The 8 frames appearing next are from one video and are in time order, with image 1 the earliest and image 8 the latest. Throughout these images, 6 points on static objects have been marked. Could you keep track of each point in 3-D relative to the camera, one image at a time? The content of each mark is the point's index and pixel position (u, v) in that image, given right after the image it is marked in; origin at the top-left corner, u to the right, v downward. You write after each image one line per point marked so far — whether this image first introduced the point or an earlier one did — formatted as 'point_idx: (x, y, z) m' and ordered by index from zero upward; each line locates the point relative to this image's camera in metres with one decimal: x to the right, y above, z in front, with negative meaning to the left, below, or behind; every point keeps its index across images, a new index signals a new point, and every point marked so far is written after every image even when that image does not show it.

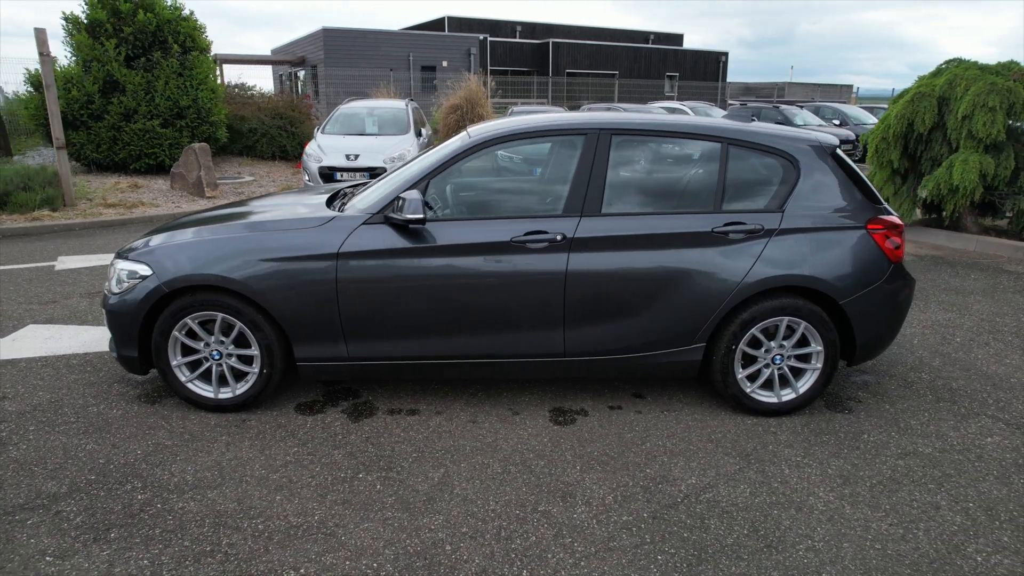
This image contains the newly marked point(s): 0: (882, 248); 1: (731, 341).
0: (+2.1, +0.2, +3.6) m
1: (+1.2, -0.3, +3.6) m
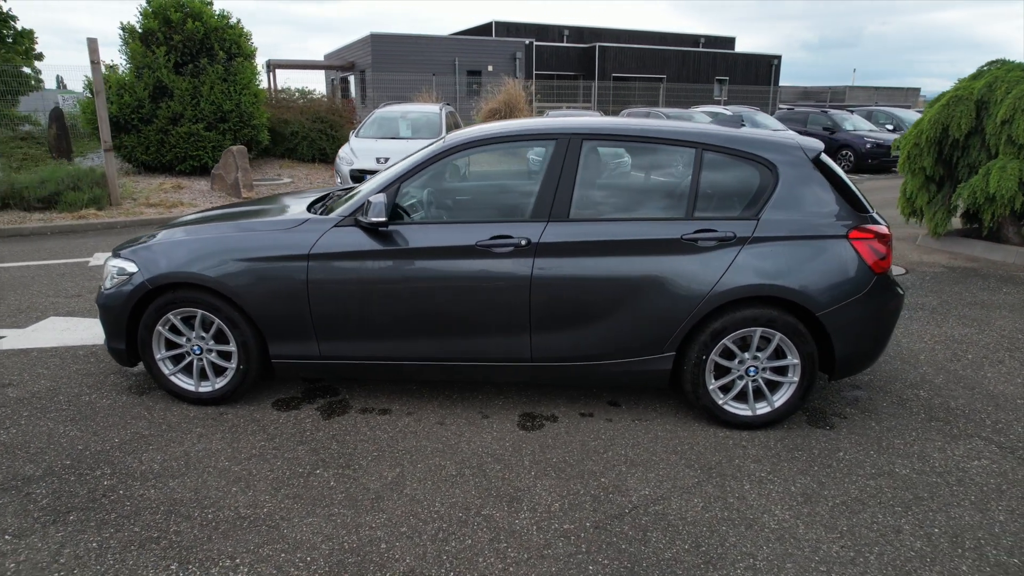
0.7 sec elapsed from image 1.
0: (+1.9, +0.2, +3.4) m
1: (+1.0, -0.3, +3.5) m
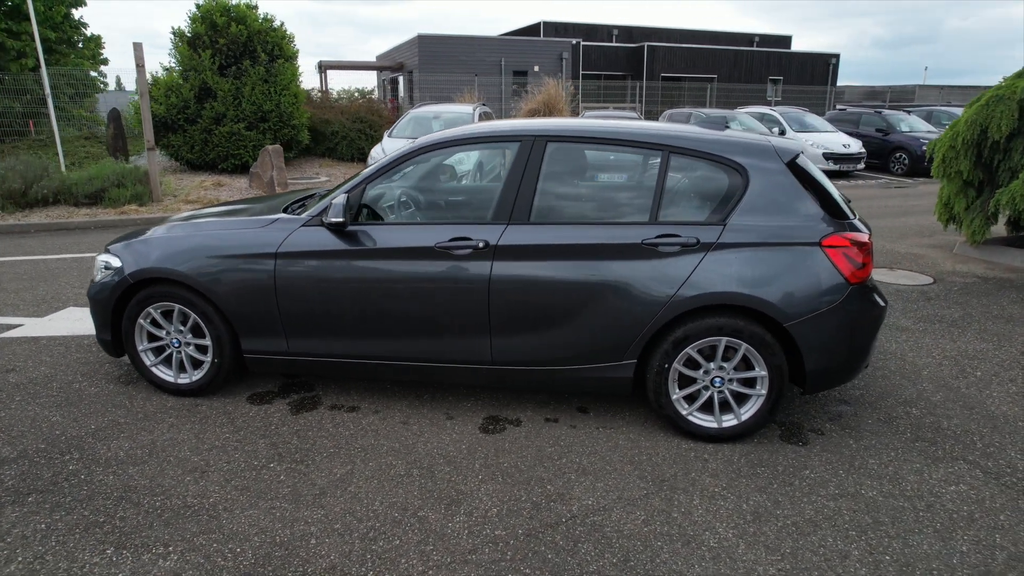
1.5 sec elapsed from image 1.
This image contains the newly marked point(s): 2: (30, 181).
0: (+1.7, +0.1, +3.3) m
1: (+0.8, -0.4, +3.4) m
2: (-7.6, +1.7, +10.0) m
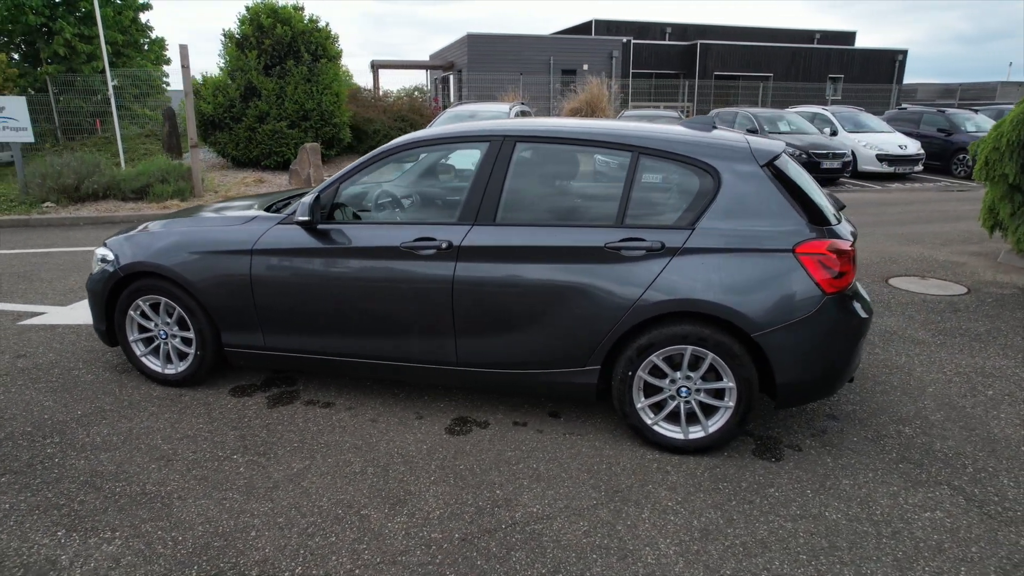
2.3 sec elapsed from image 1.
0: (+1.5, +0.1, +3.1) m
1: (+0.6, -0.4, +3.3) m
2: (-7.2, +1.9, +10.6) m
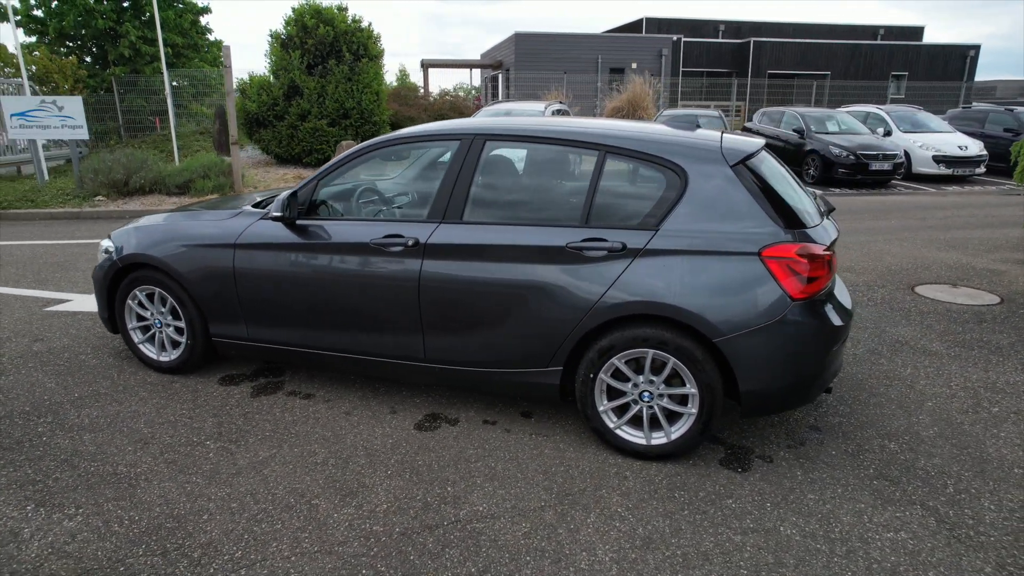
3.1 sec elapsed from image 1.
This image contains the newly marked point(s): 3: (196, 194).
0: (+1.3, 0.0, +3.0) m
1: (+0.4, -0.4, +3.2) m
2: (-6.7, +2.0, +11.1) m
3: (-5.6, +1.6, +11.2) m
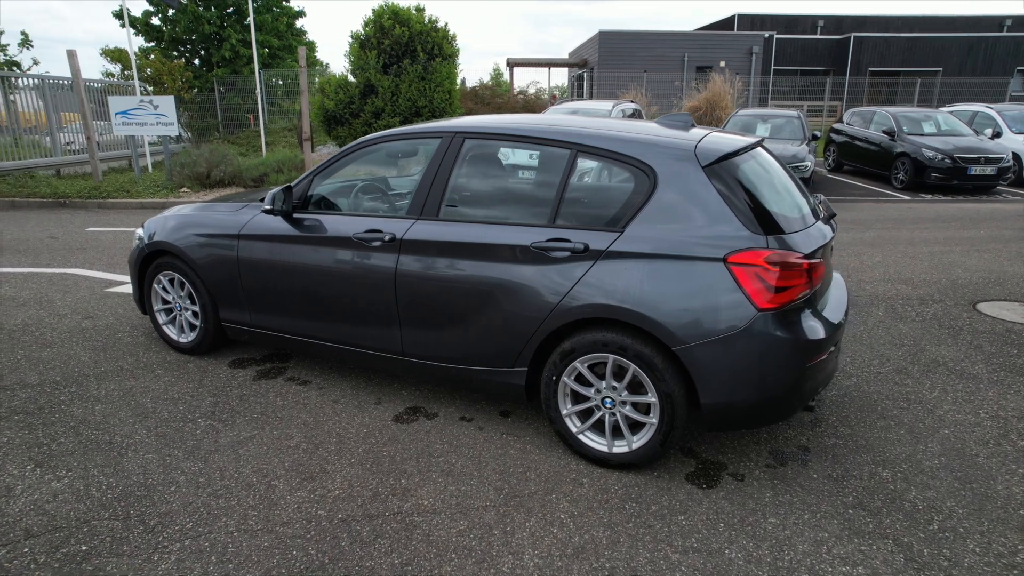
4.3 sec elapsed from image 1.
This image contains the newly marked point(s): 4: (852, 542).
0: (+1.1, 0.0, +2.8) m
1: (+0.2, -0.4, +3.2) m
2: (-5.6, +2.3, +12.0) m
3: (-4.5, +1.9, +11.9) m
4: (+1.4, -1.1, +2.7) m
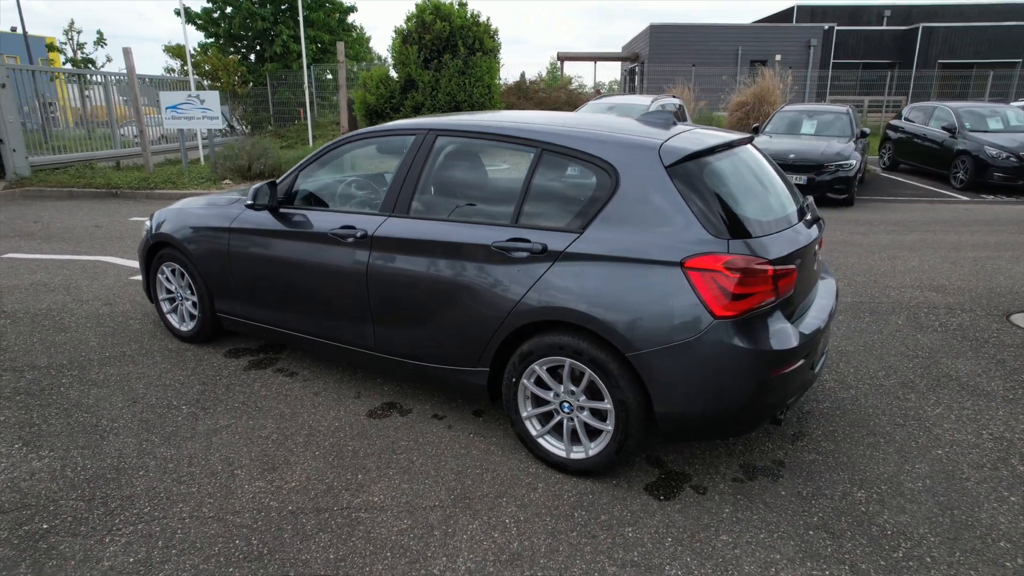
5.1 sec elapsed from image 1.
0: (+0.8, 0.0, +2.7) m
1: (0.0, -0.4, +3.1) m
2: (-5.0, +2.5, +12.3) m
3: (-3.9, +2.0, +12.2) m
4: (+1.2, -1.1, +2.5) m
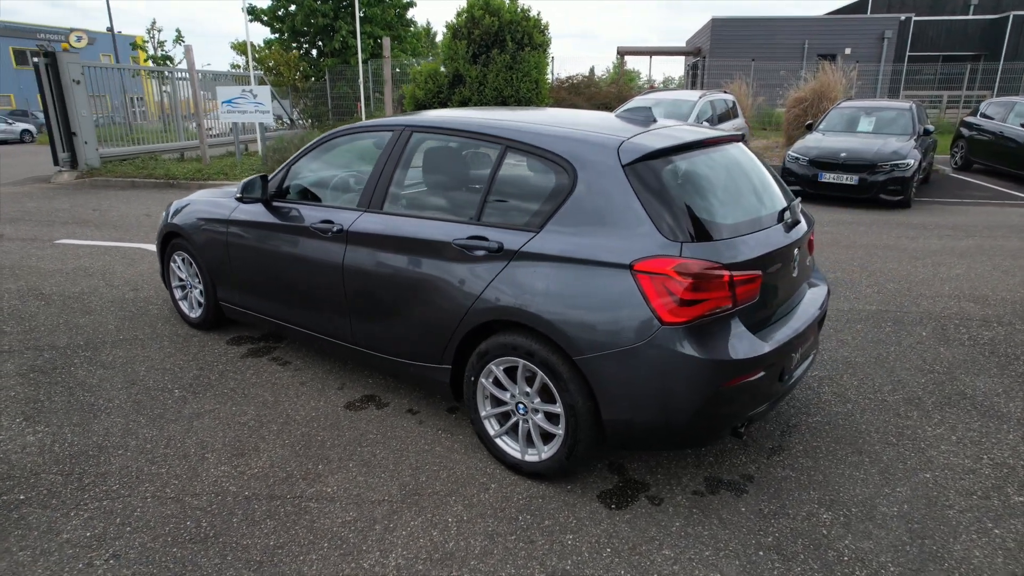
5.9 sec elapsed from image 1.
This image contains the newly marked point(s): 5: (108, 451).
0: (+0.6, -0.1, +2.6) m
1: (-0.2, -0.4, +3.1) m
2: (-4.2, +2.7, +12.7) m
3: (-3.2, +2.2, +12.5) m
4: (+0.9, -1.1, +2.4) m
5: (-2.1, -0.9, +3.3) m
